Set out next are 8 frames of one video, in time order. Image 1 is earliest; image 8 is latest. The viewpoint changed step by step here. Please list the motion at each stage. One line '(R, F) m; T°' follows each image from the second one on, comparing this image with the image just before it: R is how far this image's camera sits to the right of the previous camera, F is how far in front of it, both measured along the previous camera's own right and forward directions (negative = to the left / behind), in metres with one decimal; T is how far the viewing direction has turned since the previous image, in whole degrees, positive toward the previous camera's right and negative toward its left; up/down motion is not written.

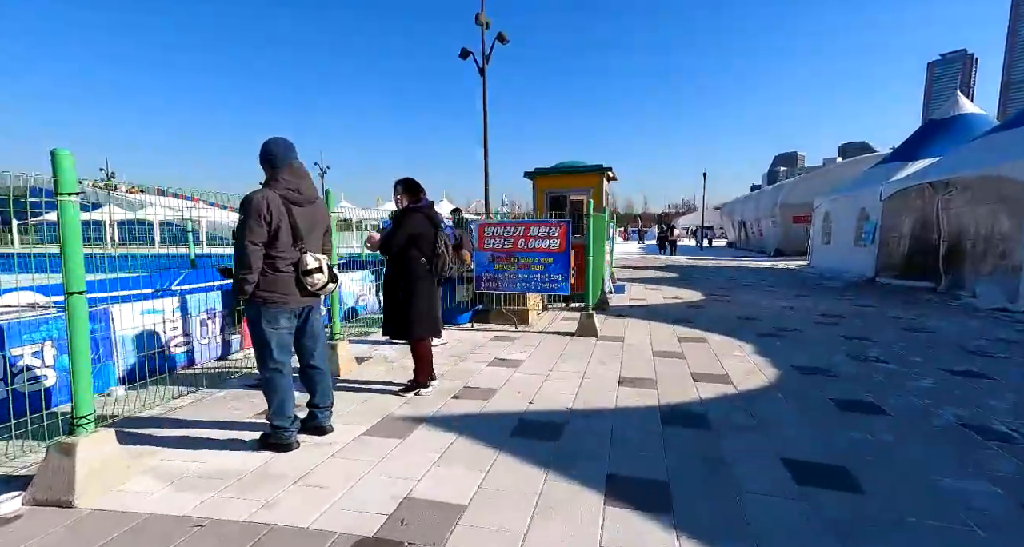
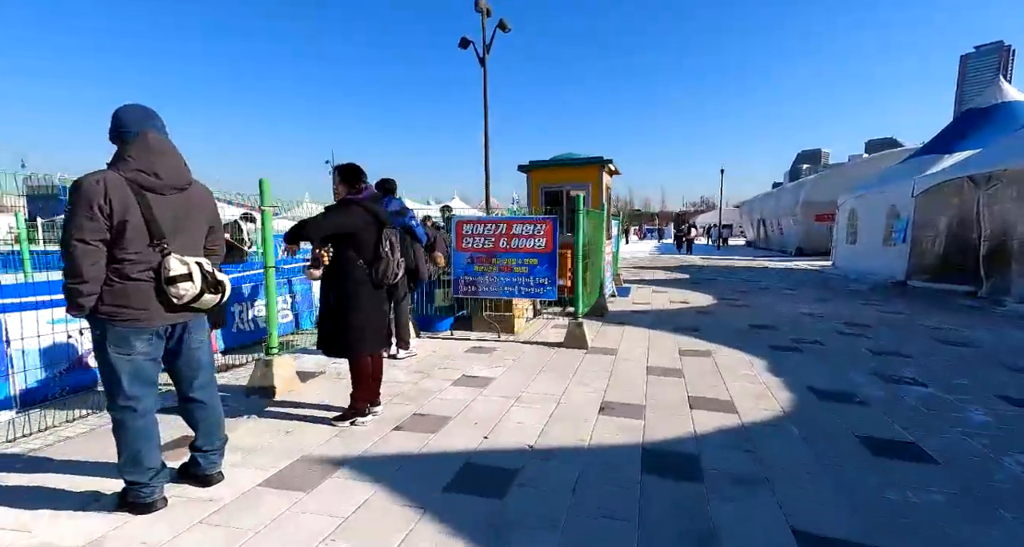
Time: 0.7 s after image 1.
(+0.5, +0.8) m; -2°
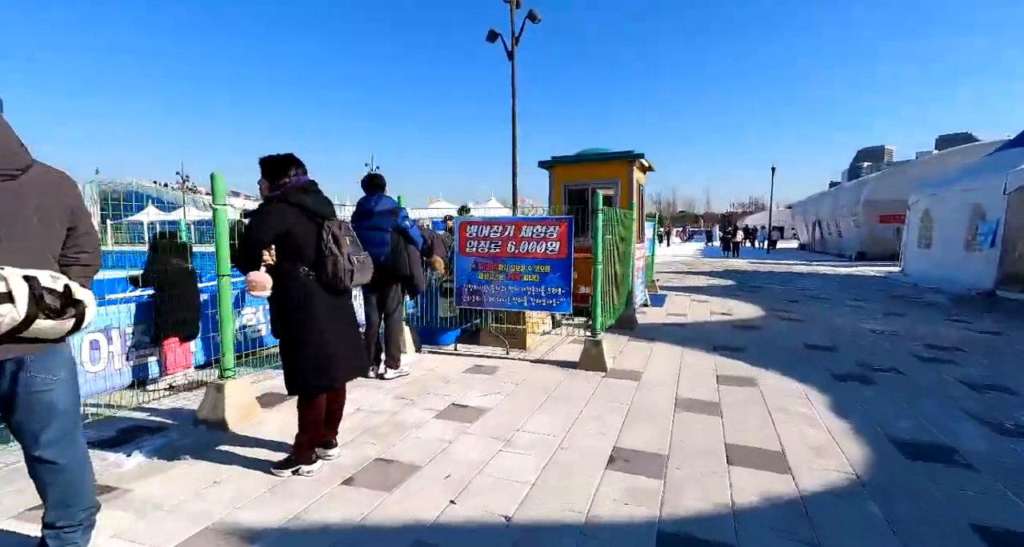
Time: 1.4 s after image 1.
(+0.4, +0.9) m; -5°
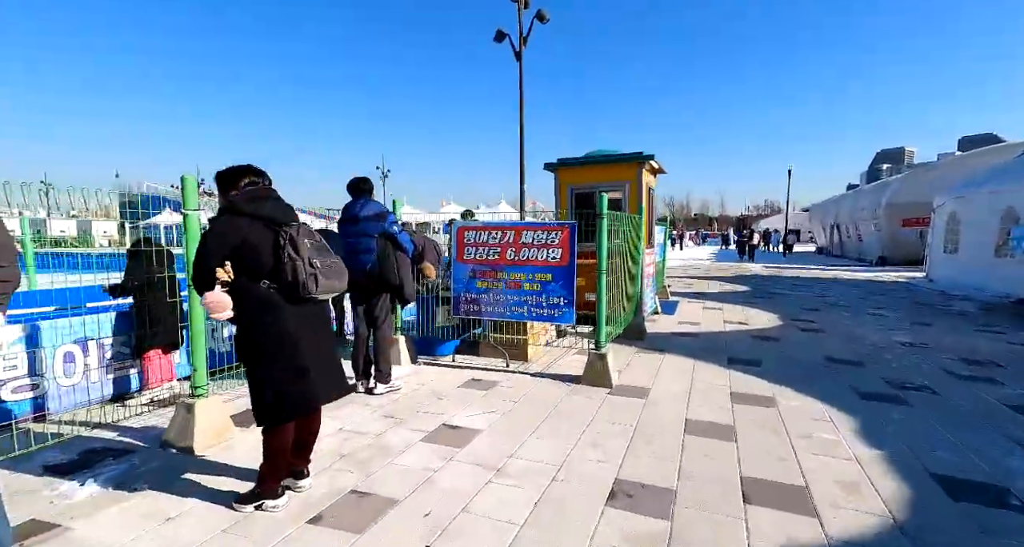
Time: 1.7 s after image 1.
(+0.1, +0.3) m; -1°
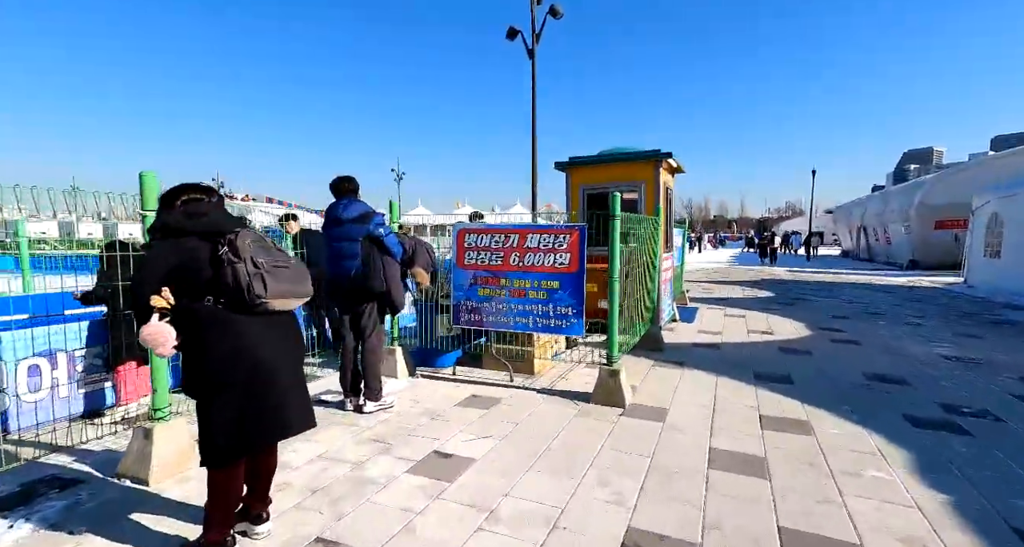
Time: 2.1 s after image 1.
(+0.1, +0.5) m; -2°
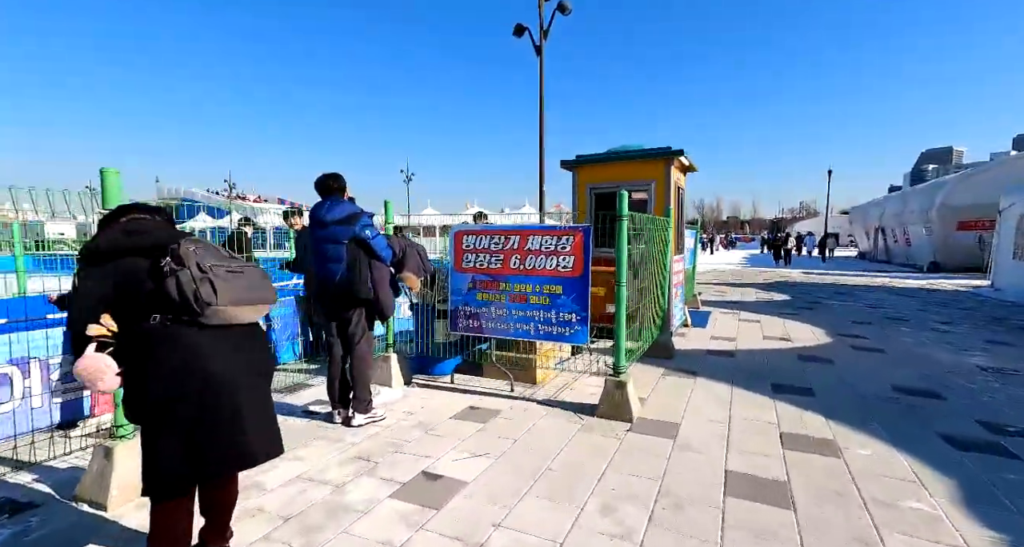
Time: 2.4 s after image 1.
(+0.1, +0.3) m; -1°
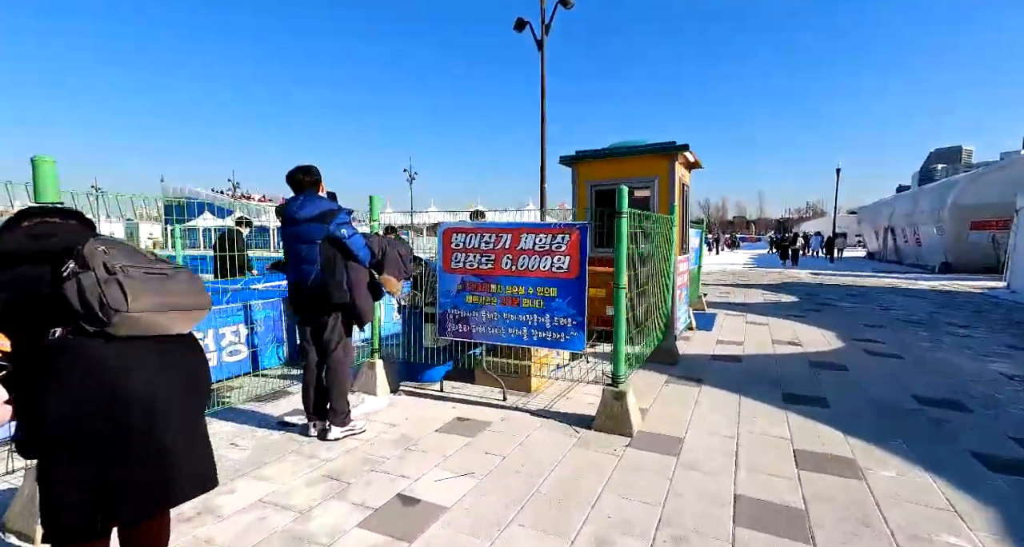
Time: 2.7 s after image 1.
(+0.1, +0.3) m; -1°
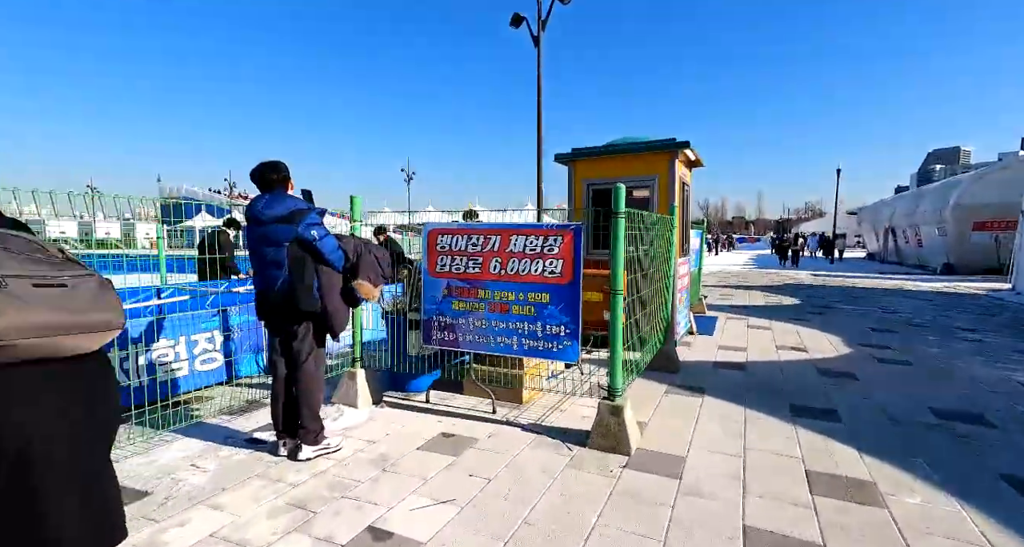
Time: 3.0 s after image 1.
(+0.1, +0.3) m; 0°
